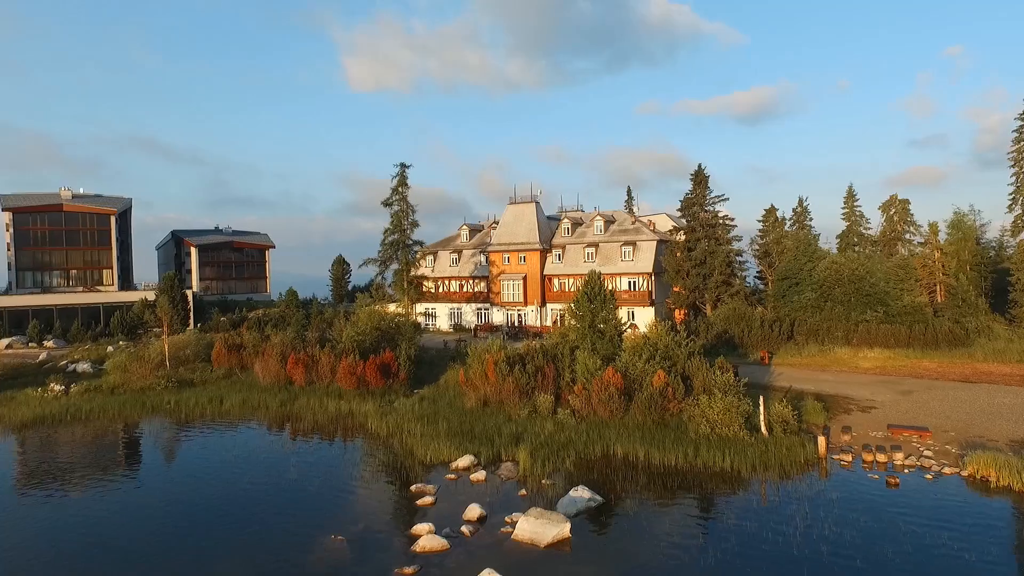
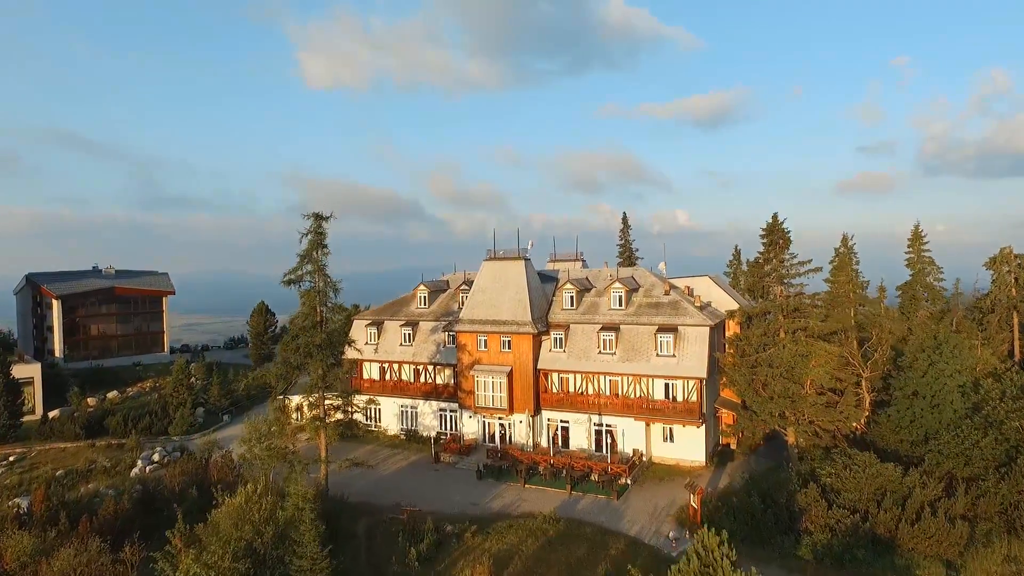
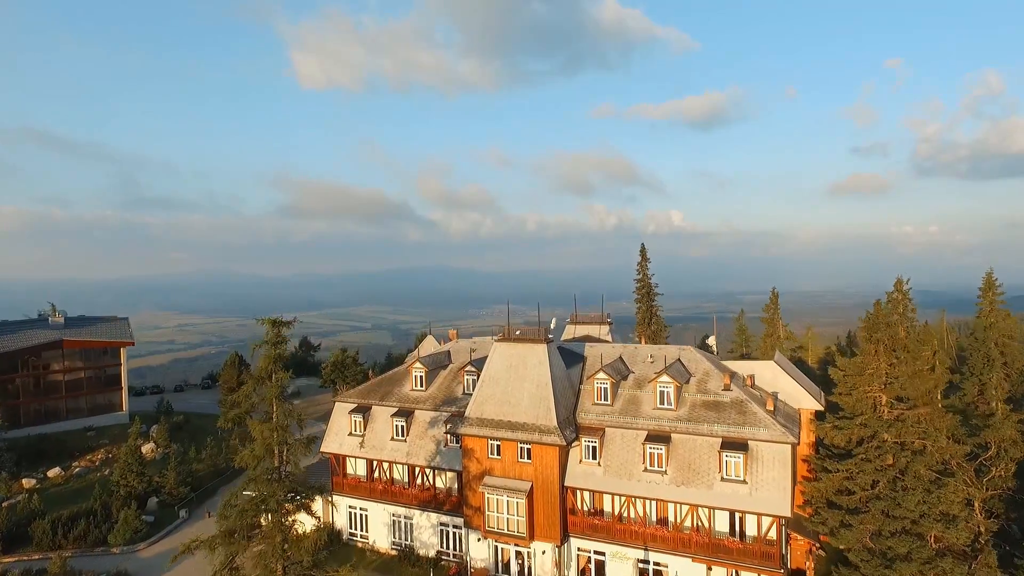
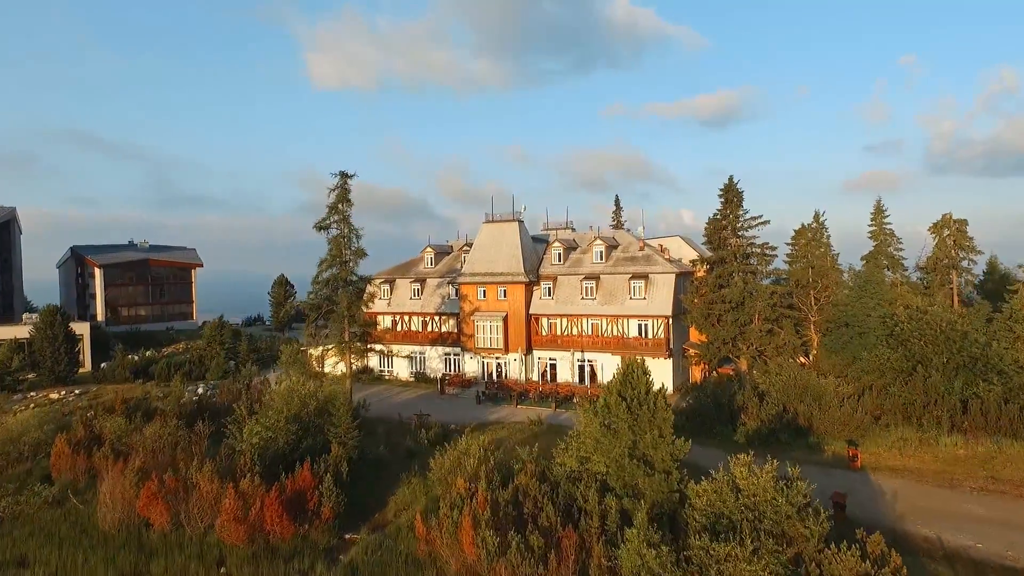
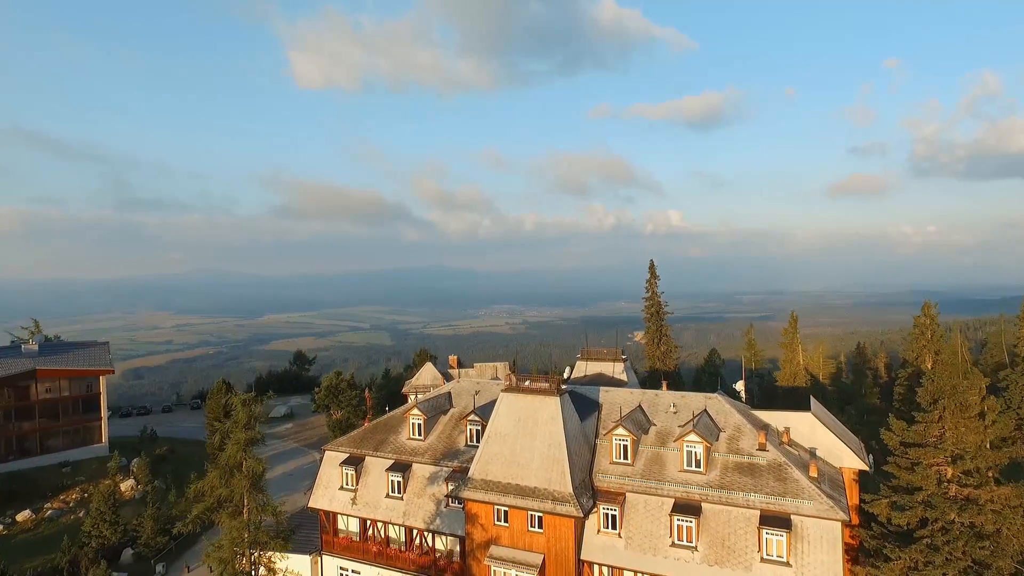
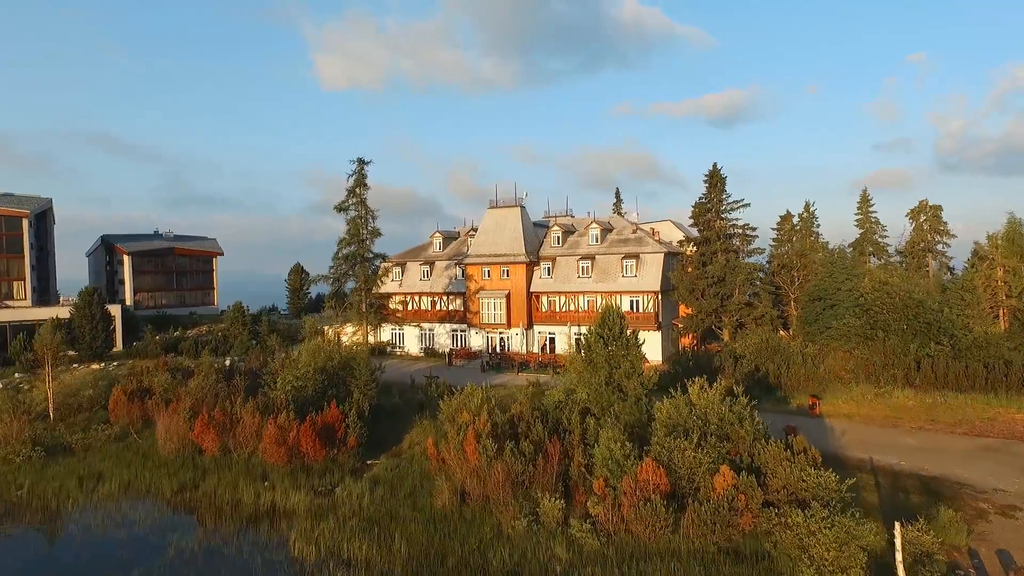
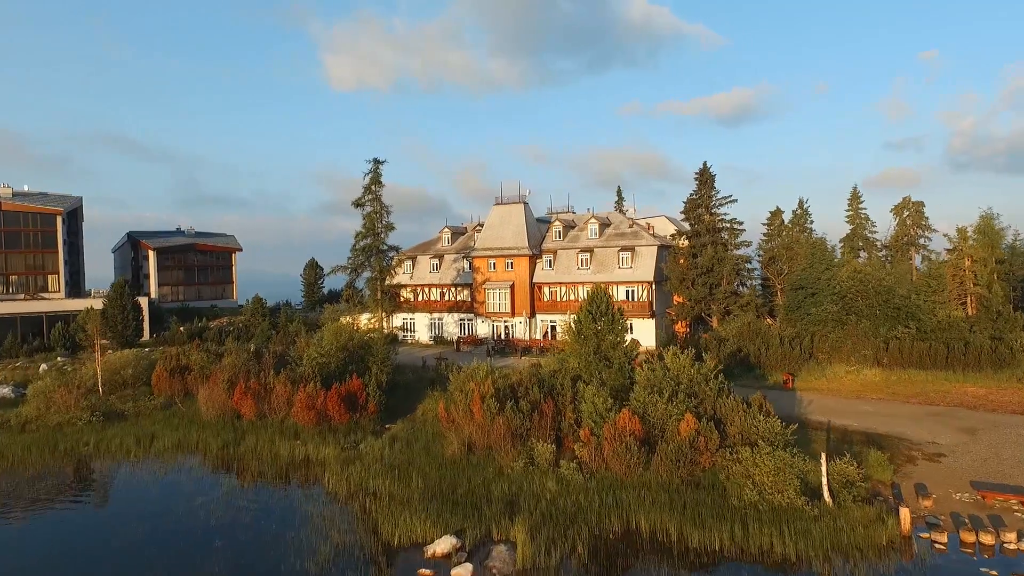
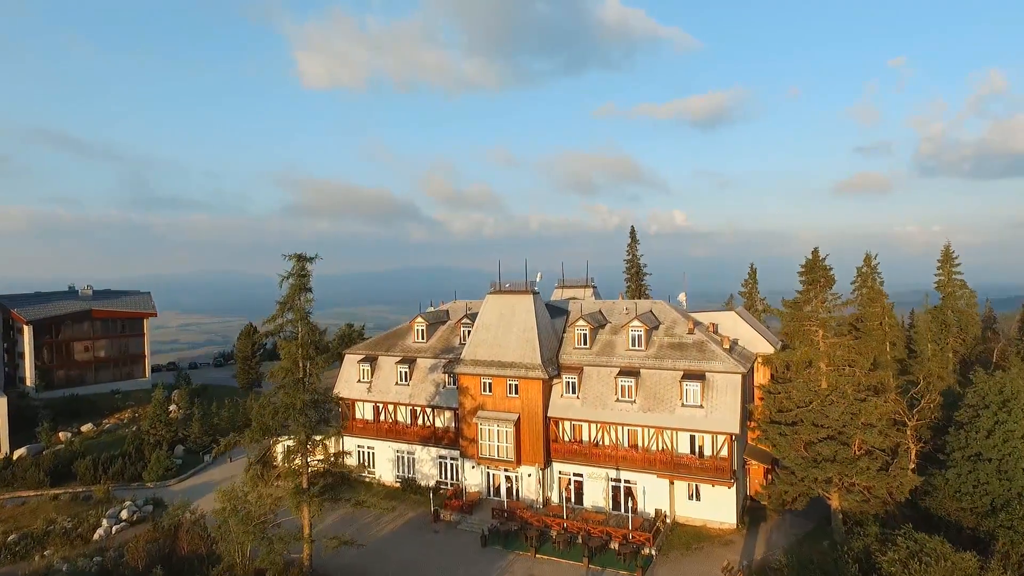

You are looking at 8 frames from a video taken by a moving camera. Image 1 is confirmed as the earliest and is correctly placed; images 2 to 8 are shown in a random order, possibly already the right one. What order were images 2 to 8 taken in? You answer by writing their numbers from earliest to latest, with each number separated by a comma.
7, 6, 4, 2, 8, 3, 5
